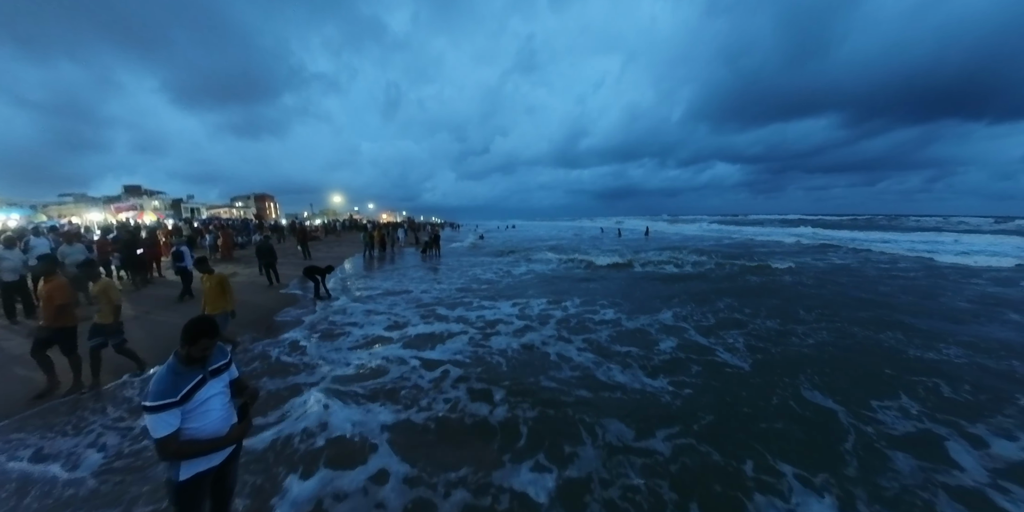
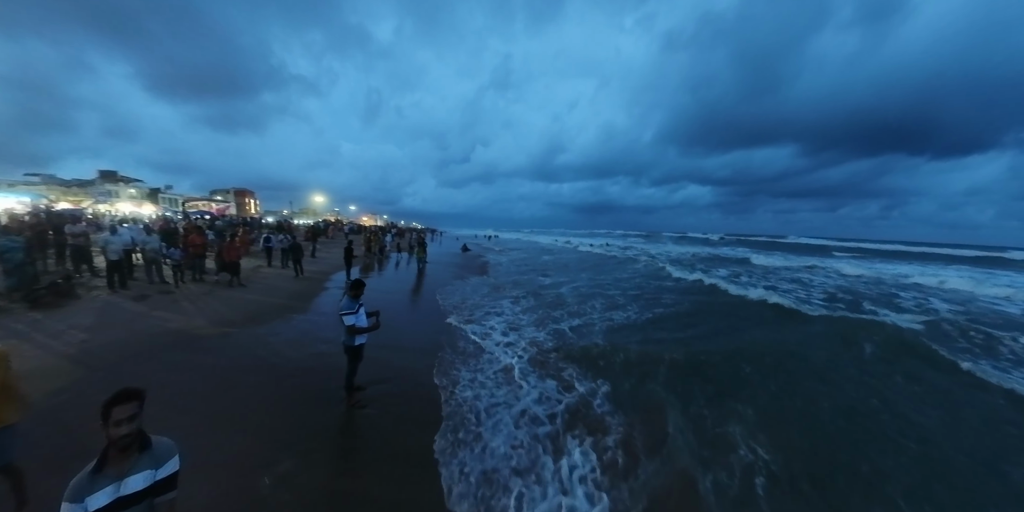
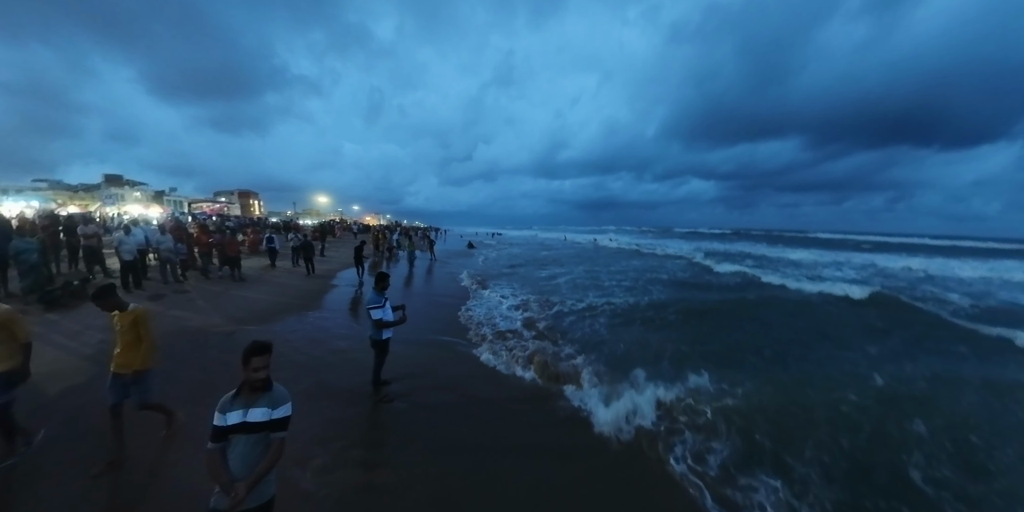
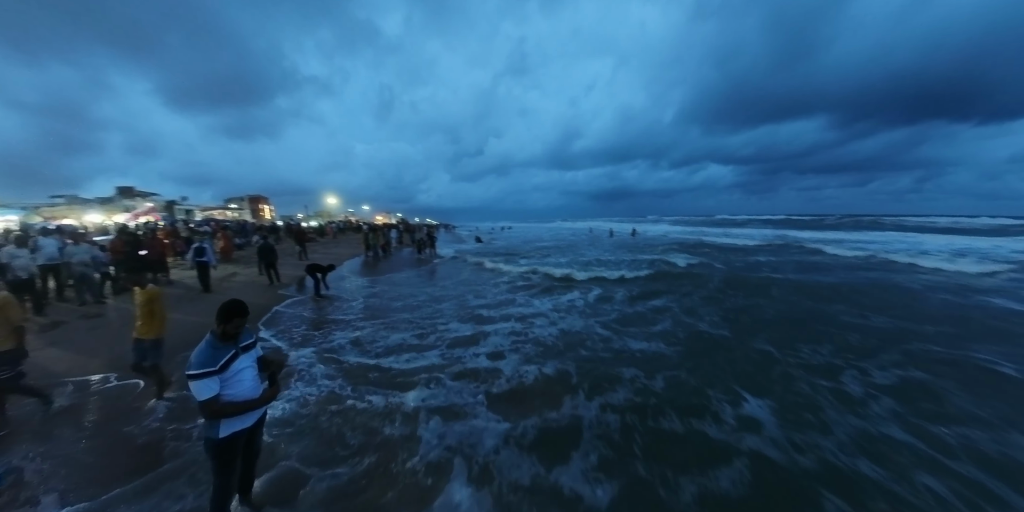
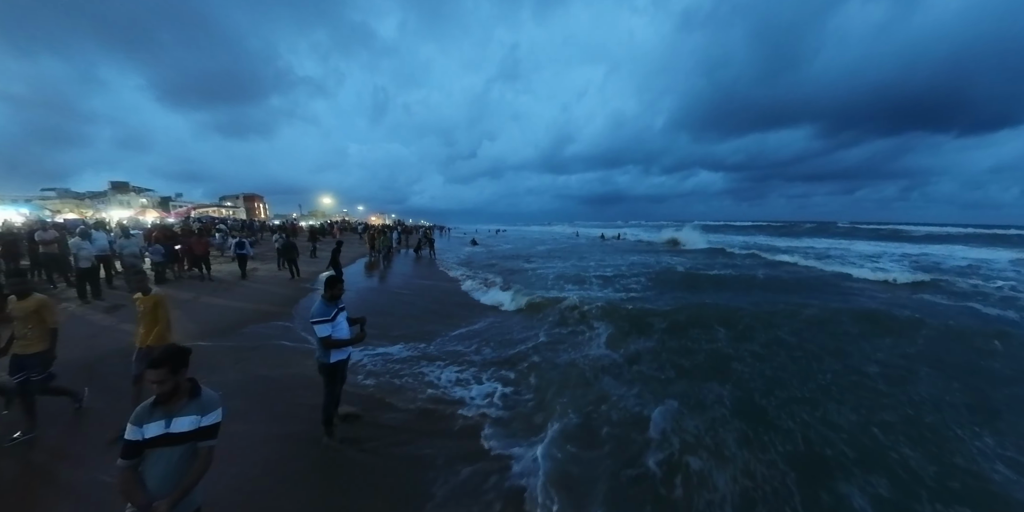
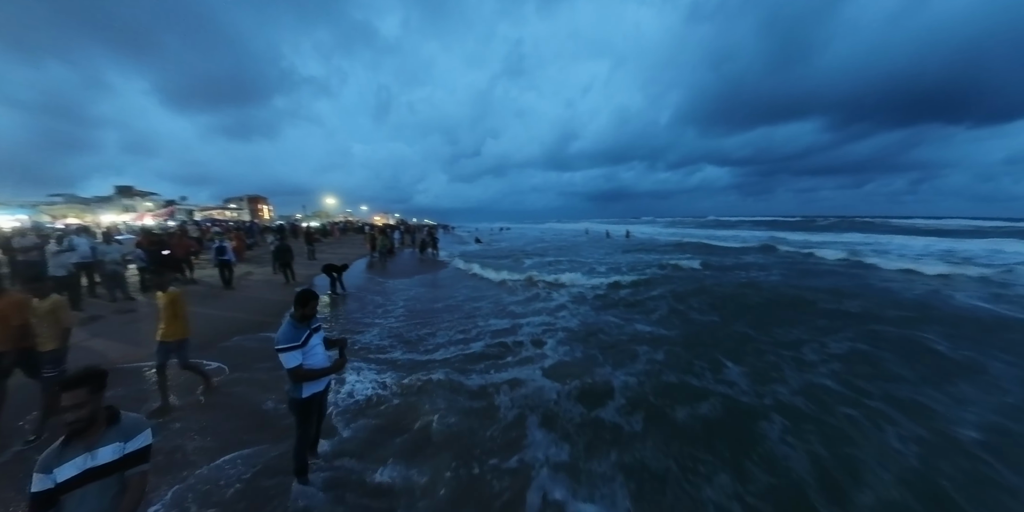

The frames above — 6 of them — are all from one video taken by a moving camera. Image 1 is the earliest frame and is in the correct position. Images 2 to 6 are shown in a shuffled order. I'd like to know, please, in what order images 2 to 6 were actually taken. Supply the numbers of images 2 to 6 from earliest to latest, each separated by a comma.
4, 6, 5, 3, 2
